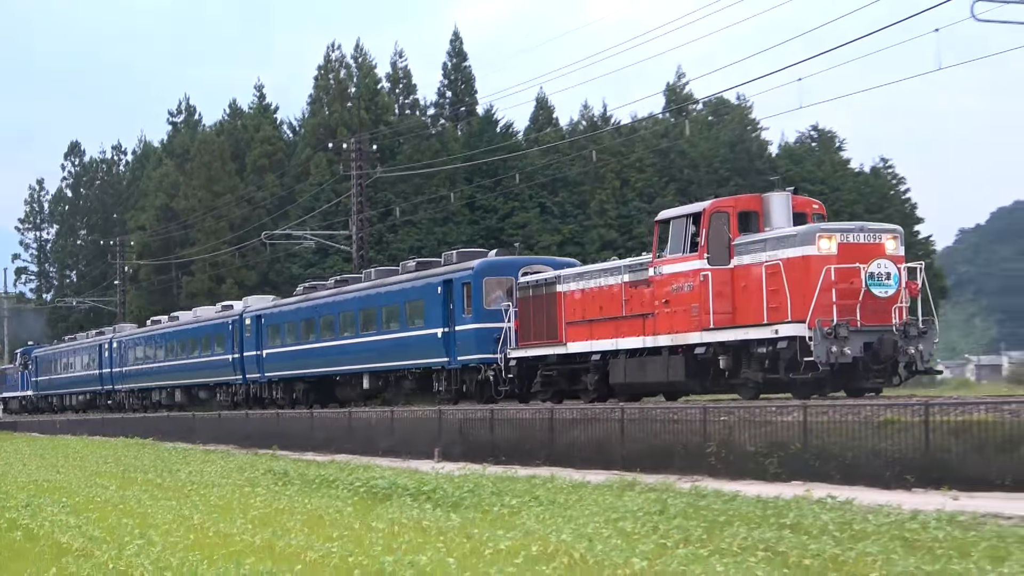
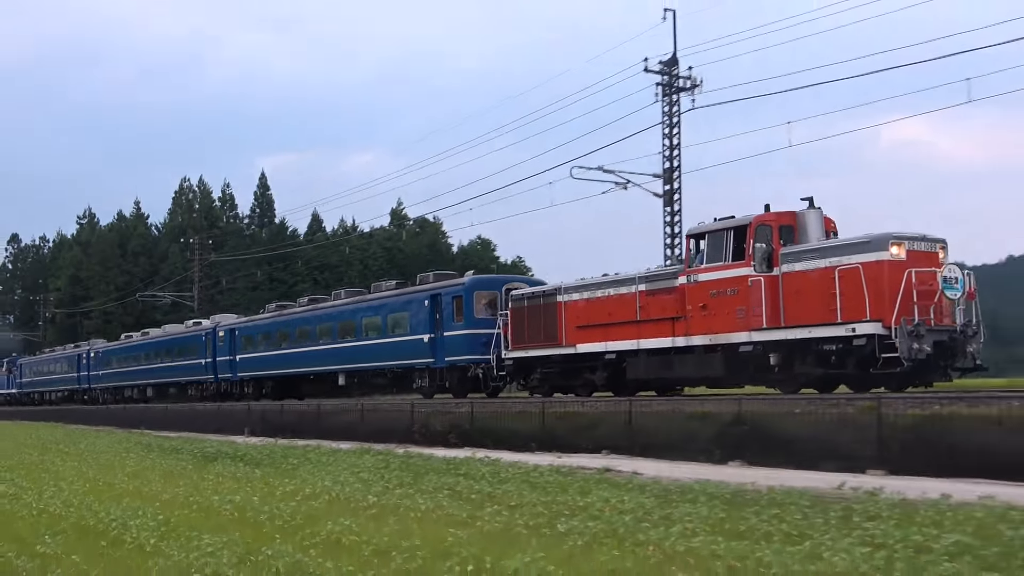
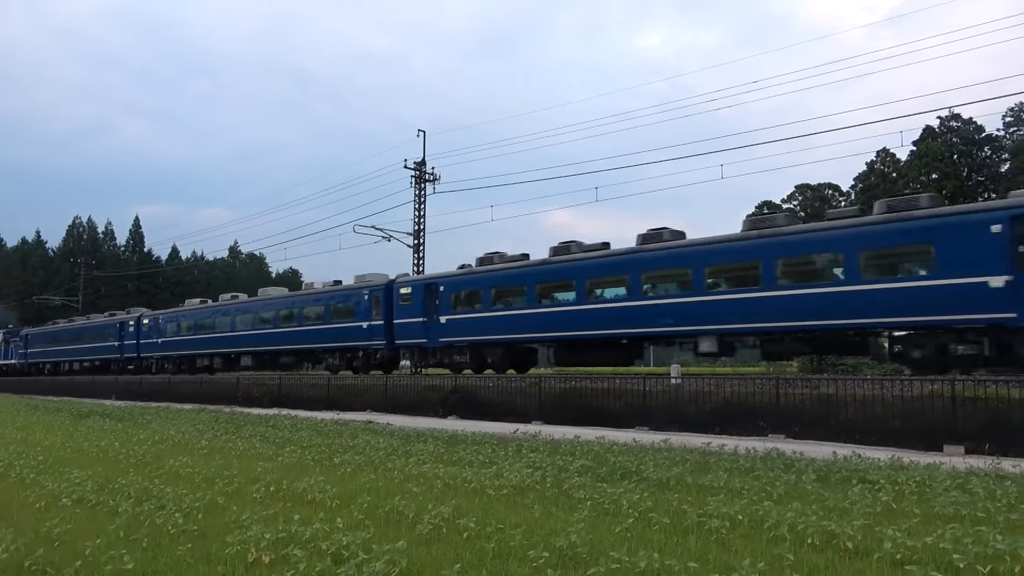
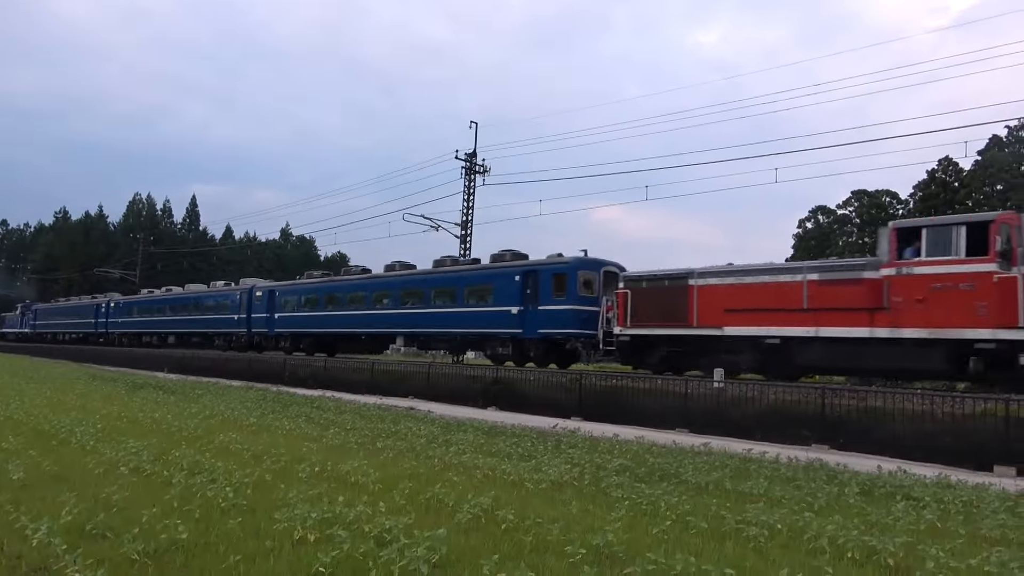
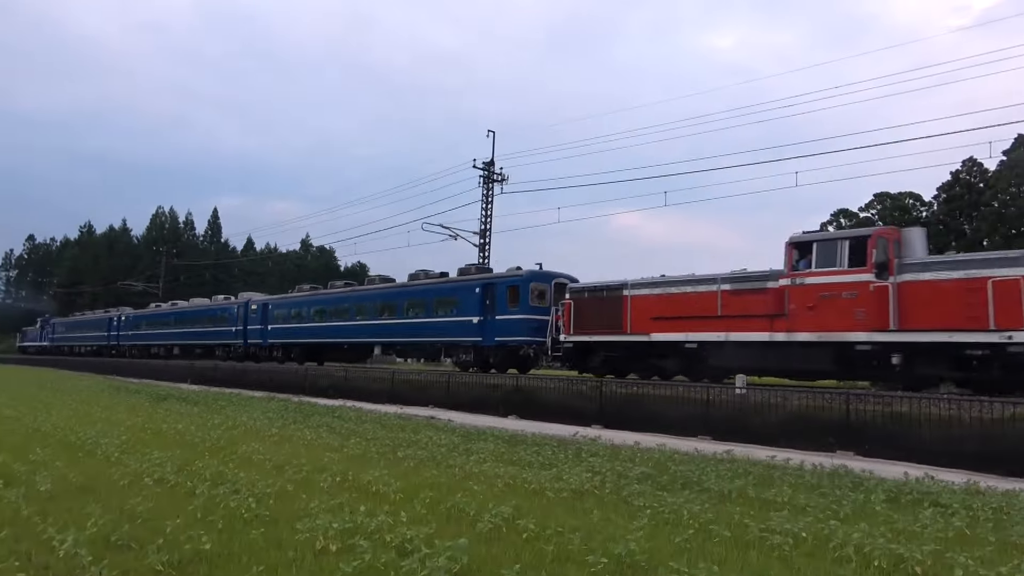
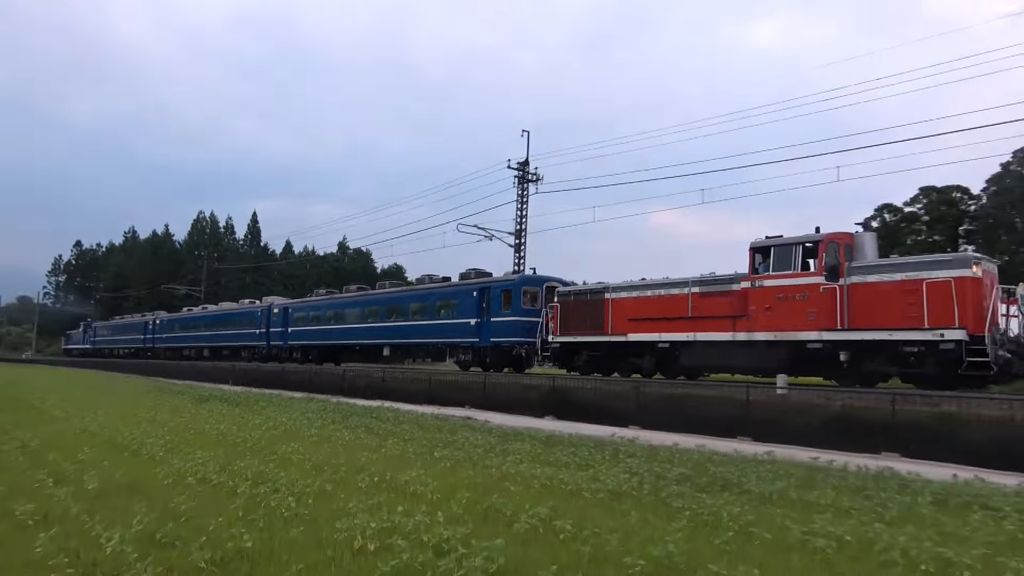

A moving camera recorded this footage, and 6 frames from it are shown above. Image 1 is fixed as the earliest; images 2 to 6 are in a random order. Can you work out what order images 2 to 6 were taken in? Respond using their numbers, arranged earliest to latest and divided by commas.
2, 6, 5, 4, 3
